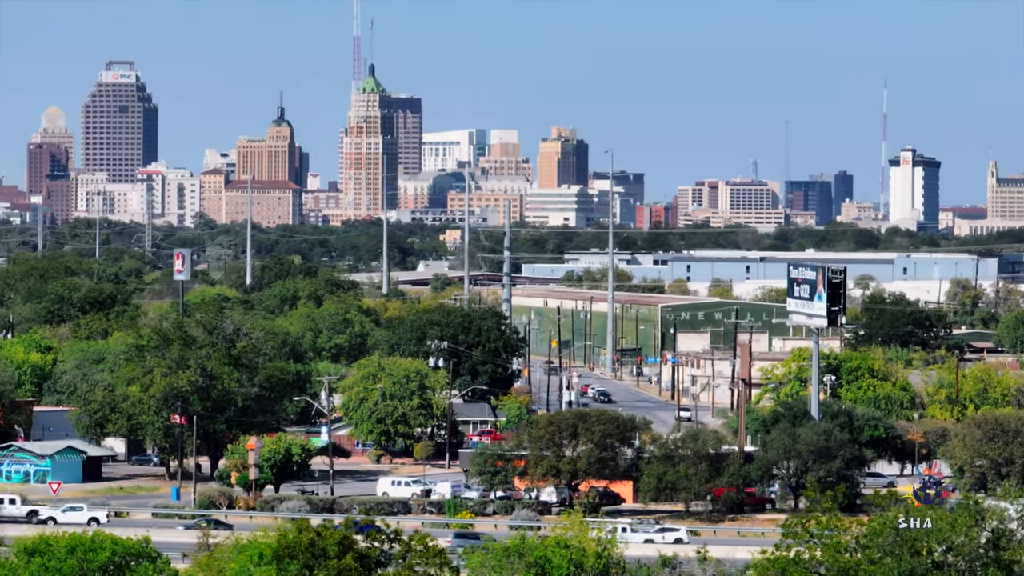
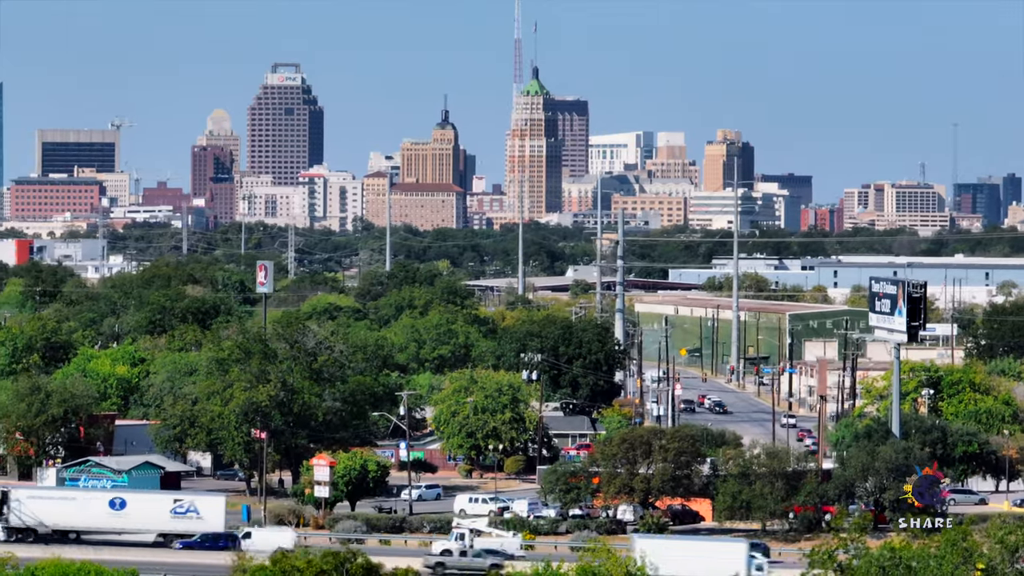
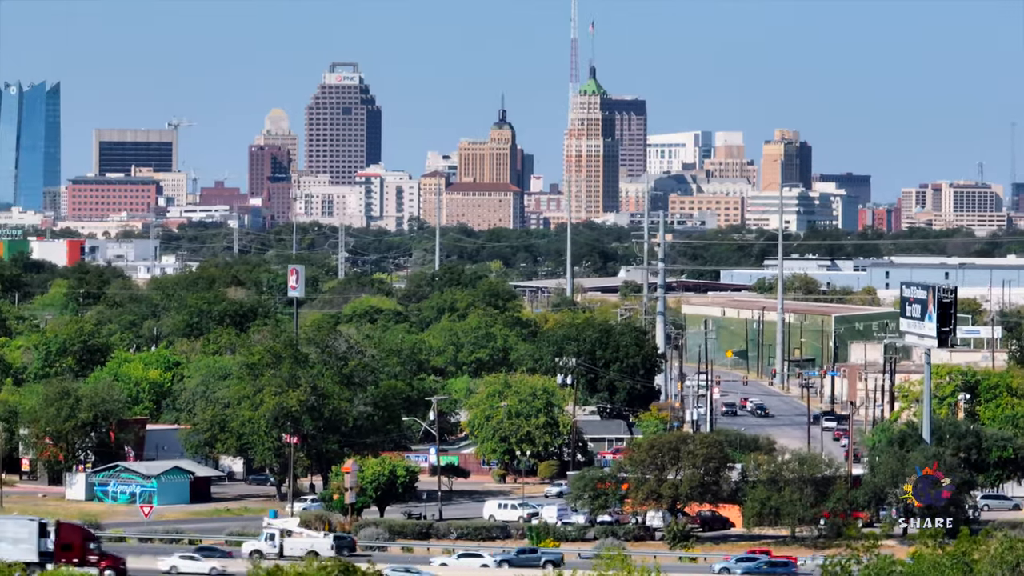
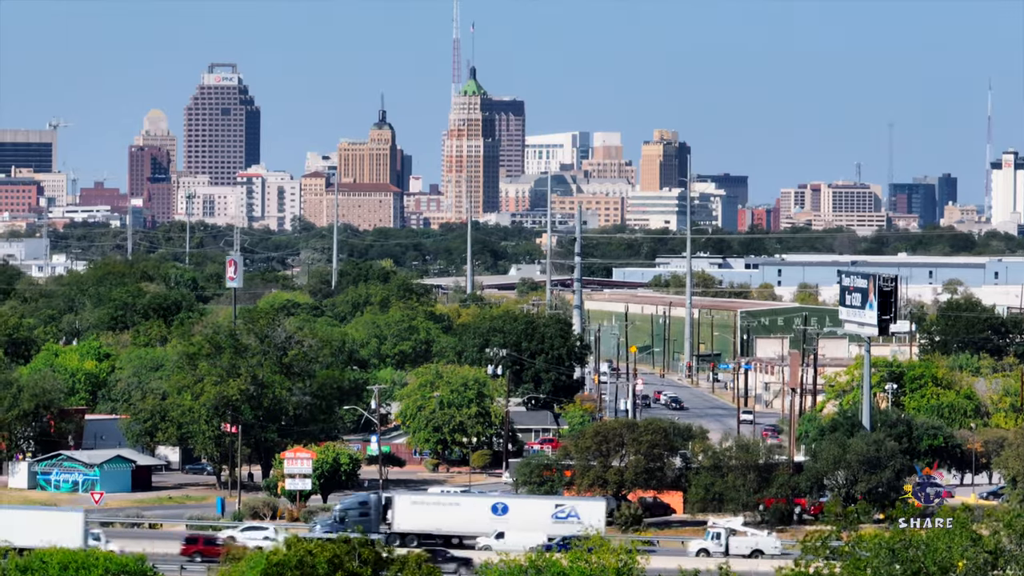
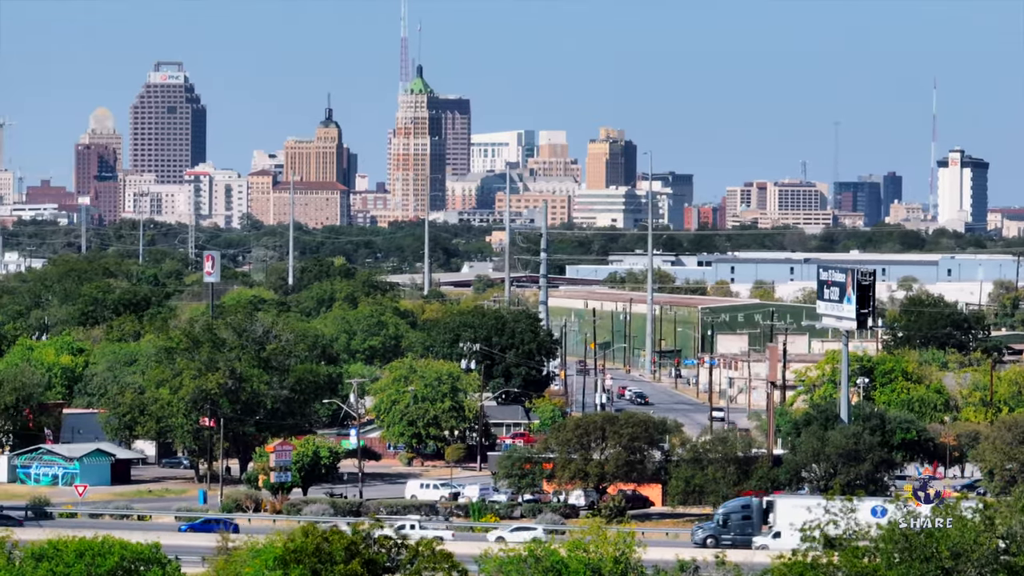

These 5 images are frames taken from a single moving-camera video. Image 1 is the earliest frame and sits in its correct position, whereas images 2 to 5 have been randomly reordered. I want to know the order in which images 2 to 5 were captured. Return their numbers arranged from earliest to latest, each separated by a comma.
5, 4, 2, 3
